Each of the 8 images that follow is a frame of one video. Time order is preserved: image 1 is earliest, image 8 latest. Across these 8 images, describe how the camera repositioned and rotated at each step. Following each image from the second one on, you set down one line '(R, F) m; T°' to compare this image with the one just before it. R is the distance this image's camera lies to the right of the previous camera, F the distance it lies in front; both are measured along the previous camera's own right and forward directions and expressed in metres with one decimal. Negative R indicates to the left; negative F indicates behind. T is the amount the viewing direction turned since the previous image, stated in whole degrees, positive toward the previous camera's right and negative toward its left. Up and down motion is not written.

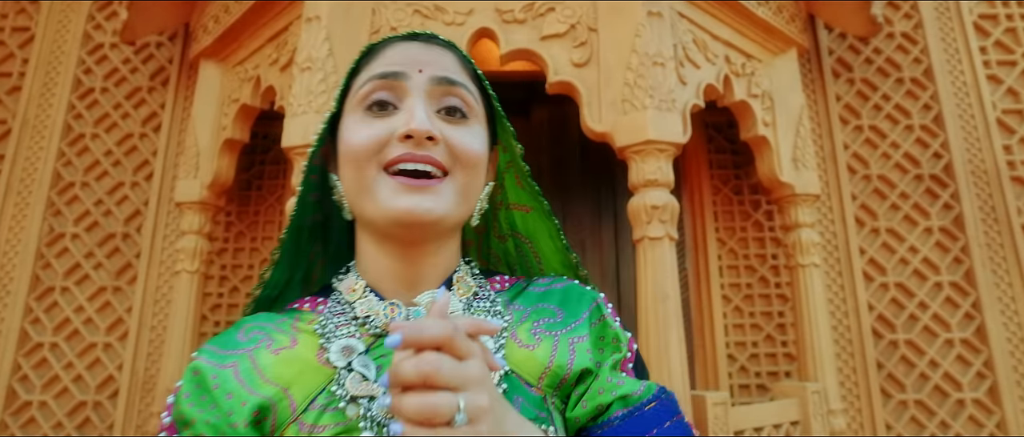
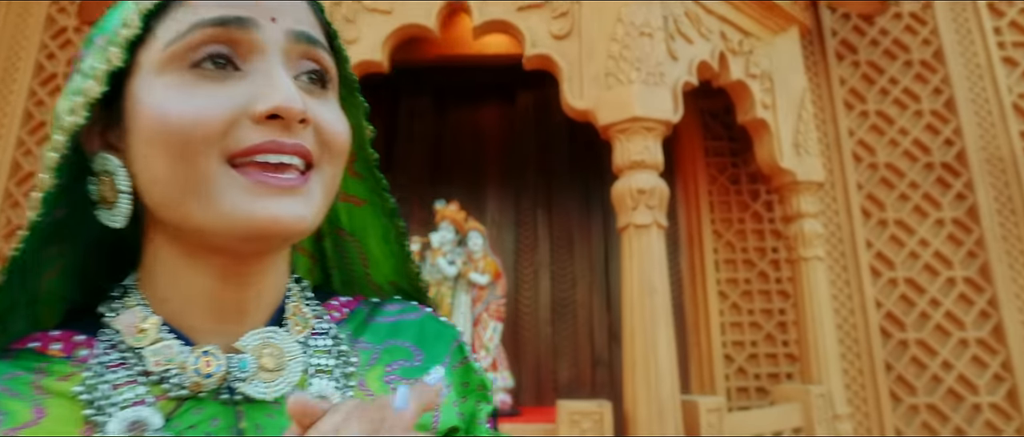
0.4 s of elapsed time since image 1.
(+0.1, +0.2) m; 0°
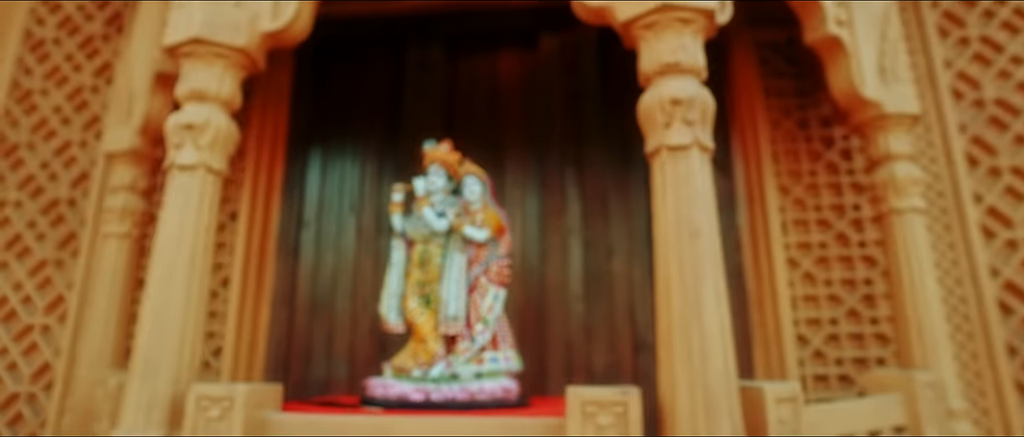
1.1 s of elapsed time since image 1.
(+0.2, +0.5) m; -5°
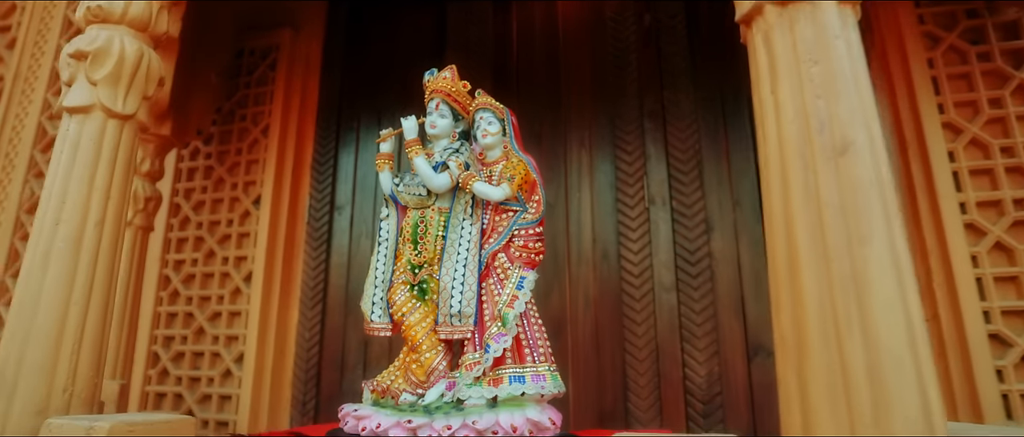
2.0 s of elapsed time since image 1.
(+0.1, +0.6) m; -9°
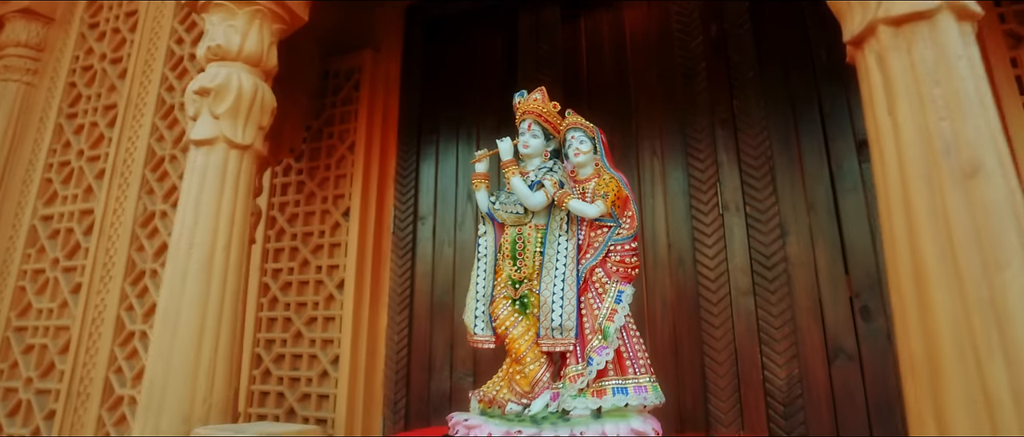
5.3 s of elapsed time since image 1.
(-0.1, -0.1) m; -5°
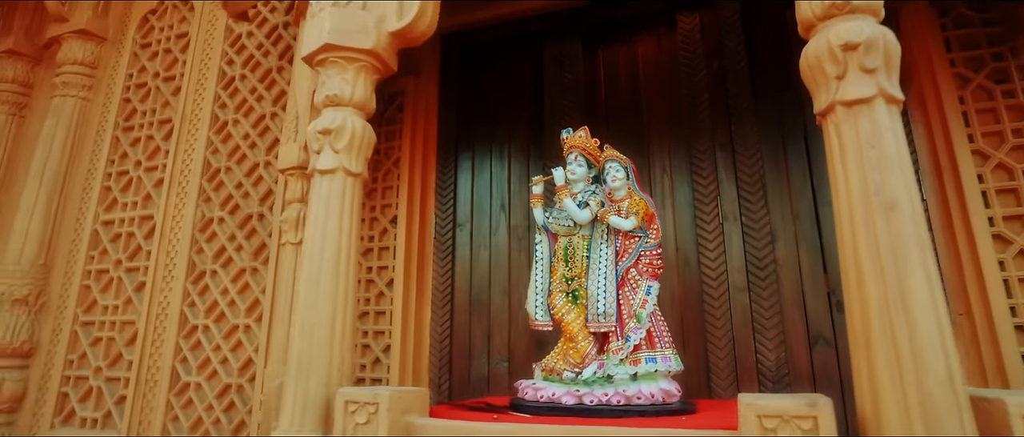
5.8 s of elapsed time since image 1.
(-0.2, -0.4) m; +1°
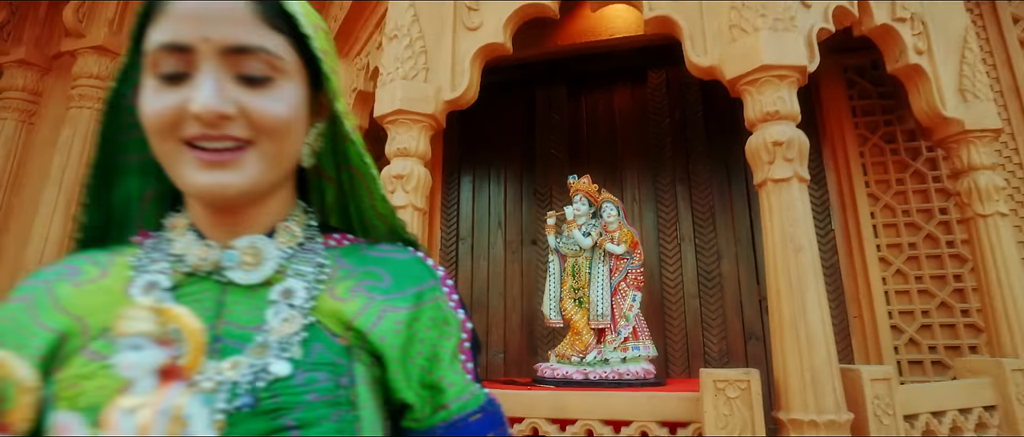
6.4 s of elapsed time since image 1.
(-0.3, -0.6) m; +5°
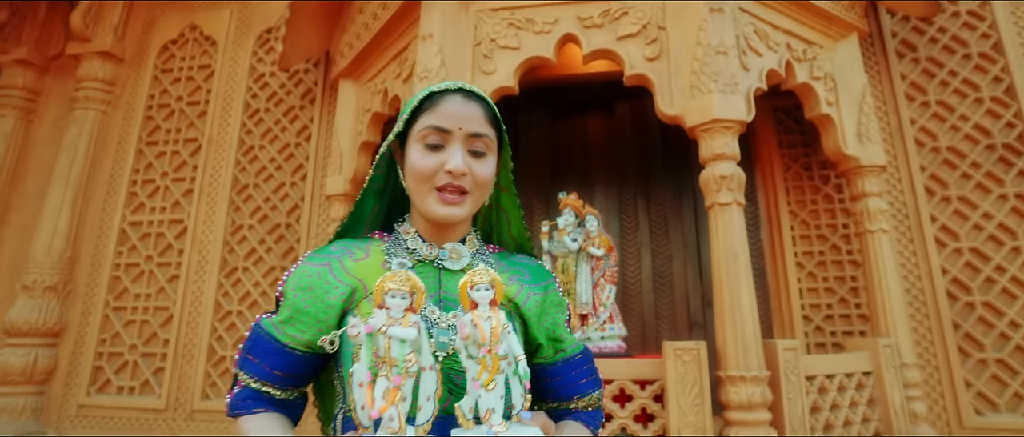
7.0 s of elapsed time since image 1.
(-0.3, -0.7) m; +5°
